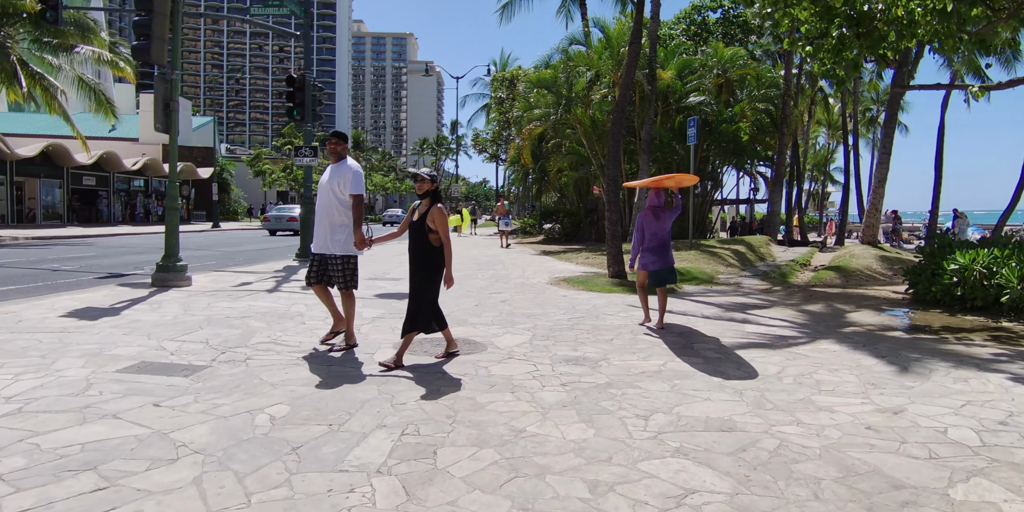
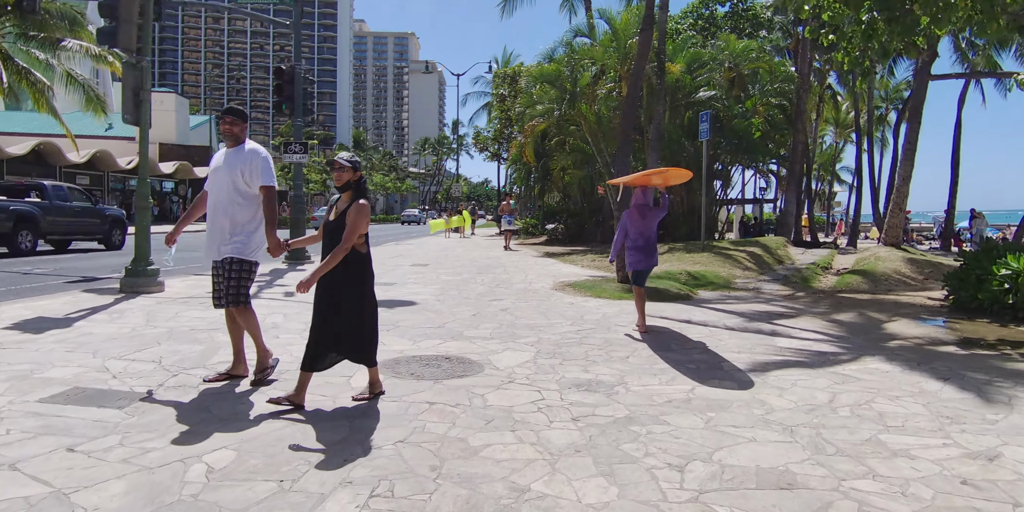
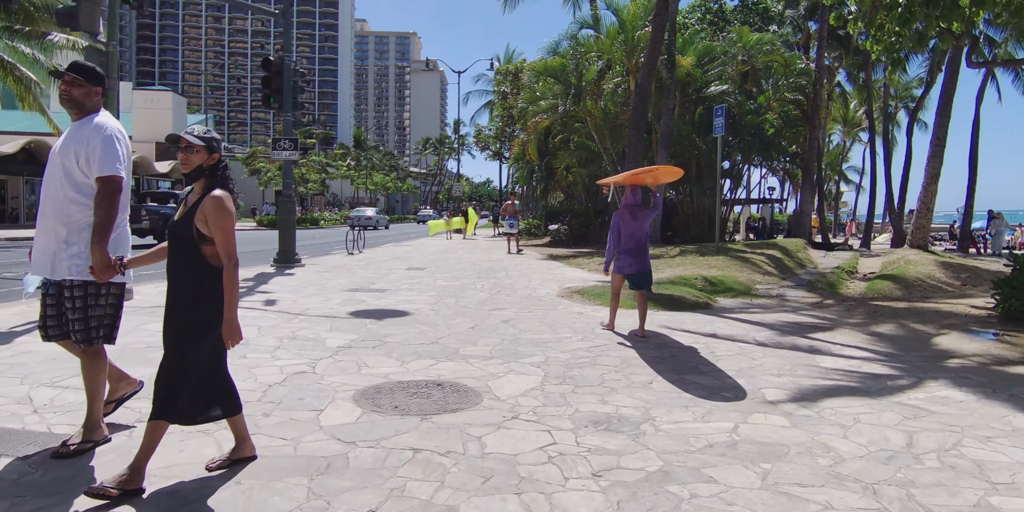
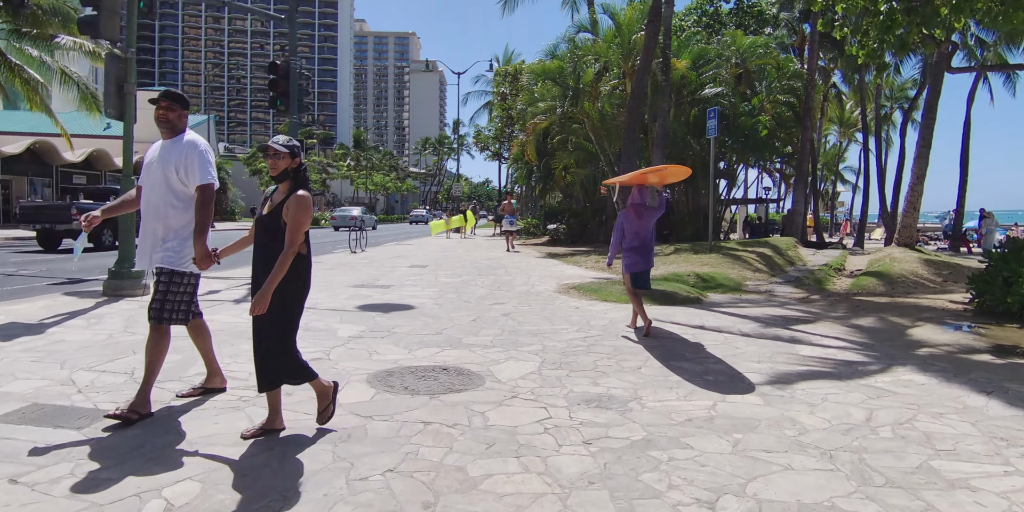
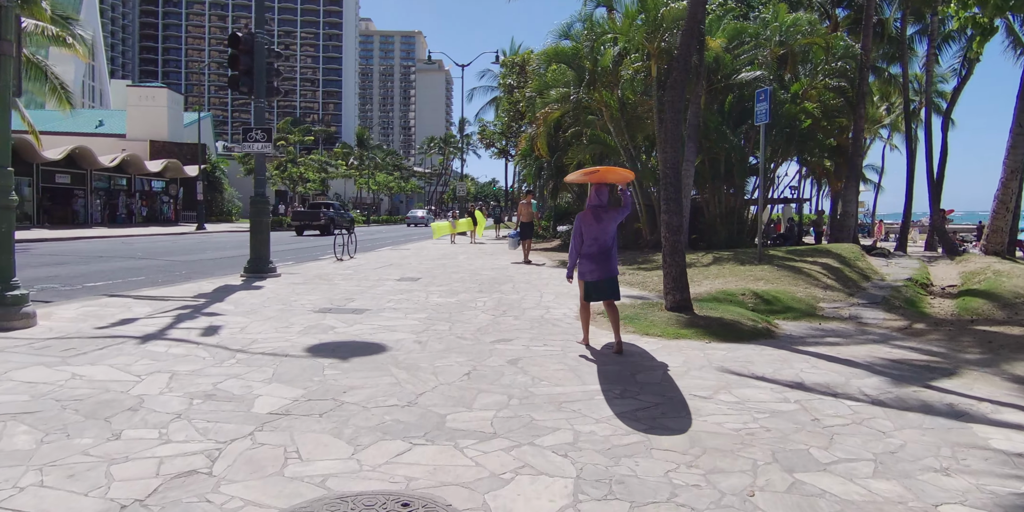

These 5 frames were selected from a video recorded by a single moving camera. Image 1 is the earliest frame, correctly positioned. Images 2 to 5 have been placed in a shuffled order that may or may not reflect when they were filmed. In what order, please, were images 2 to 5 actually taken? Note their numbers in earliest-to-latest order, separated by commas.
2, 4, 3, 5
